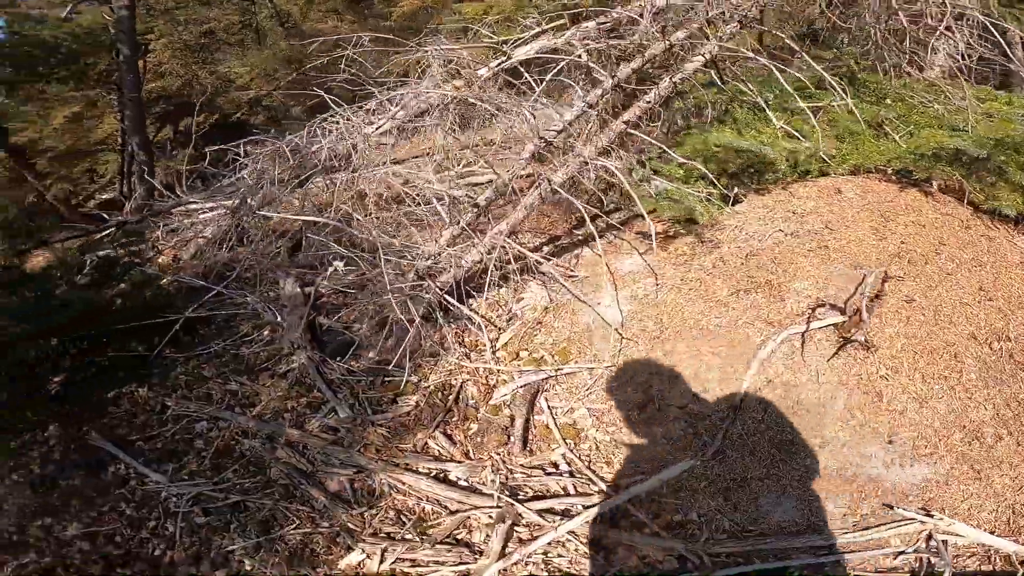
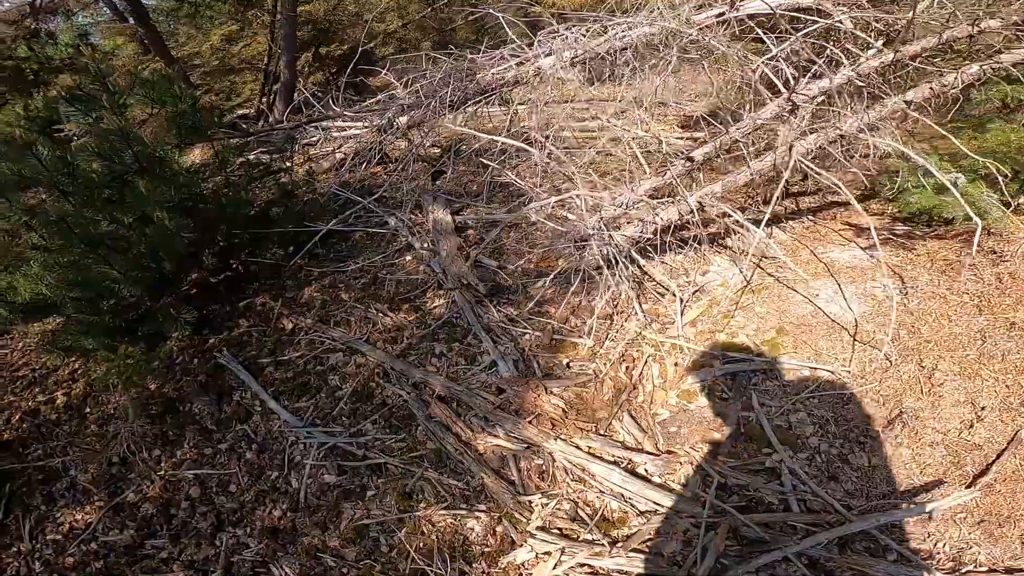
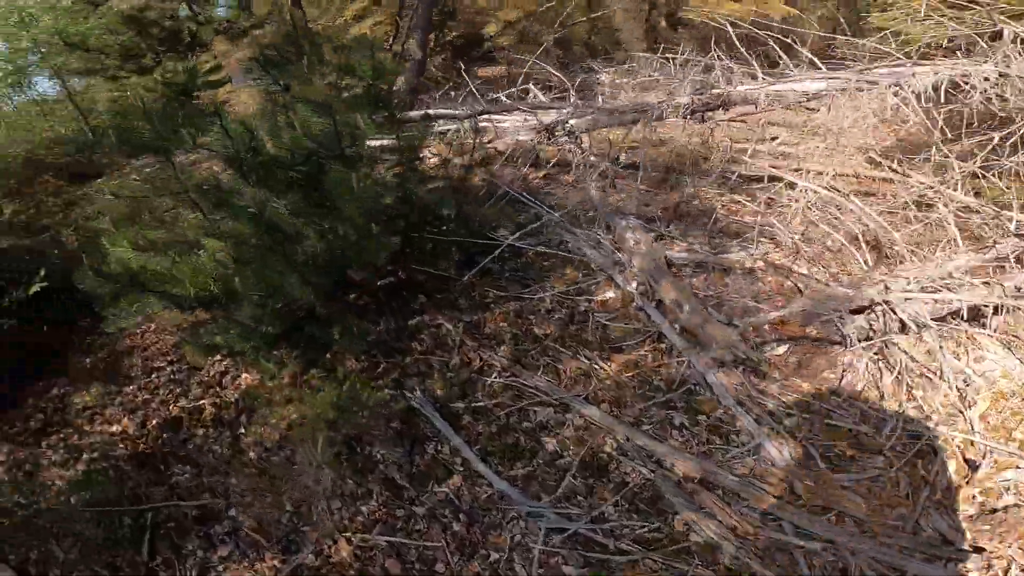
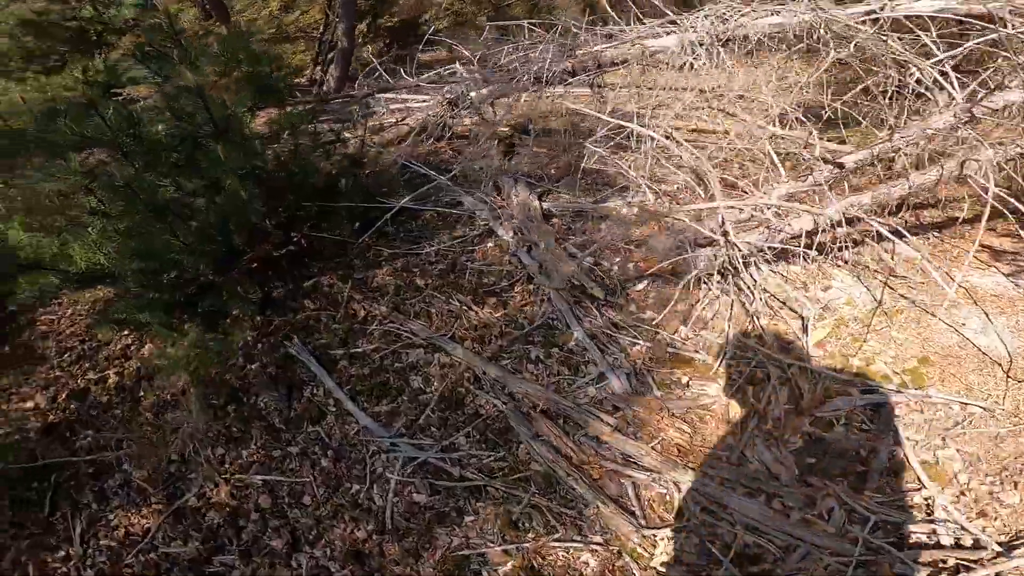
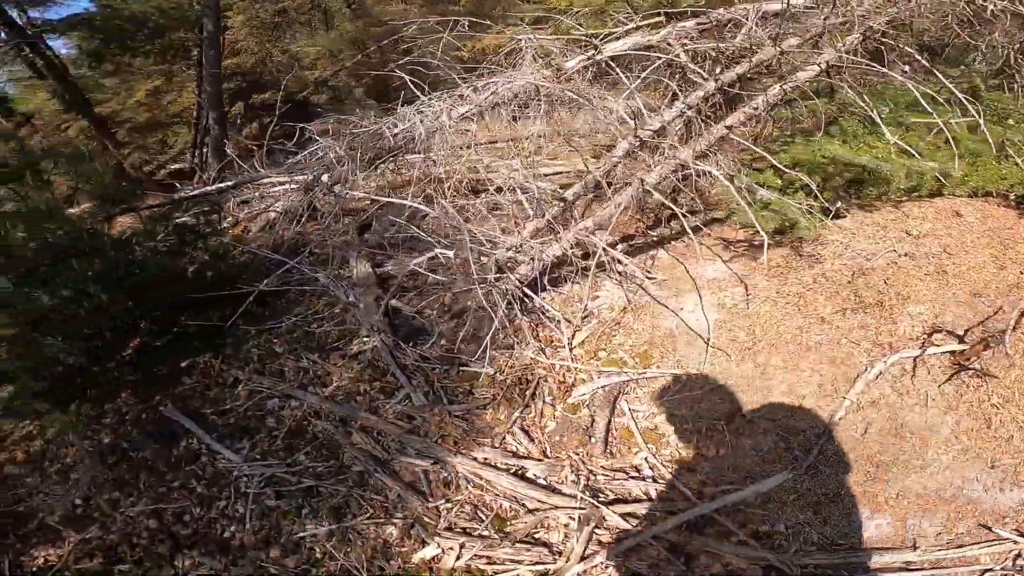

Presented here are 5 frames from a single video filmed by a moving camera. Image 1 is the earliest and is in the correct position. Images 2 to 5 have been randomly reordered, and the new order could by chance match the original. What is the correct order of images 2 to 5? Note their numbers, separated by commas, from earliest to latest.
5, 2, 4, 3
